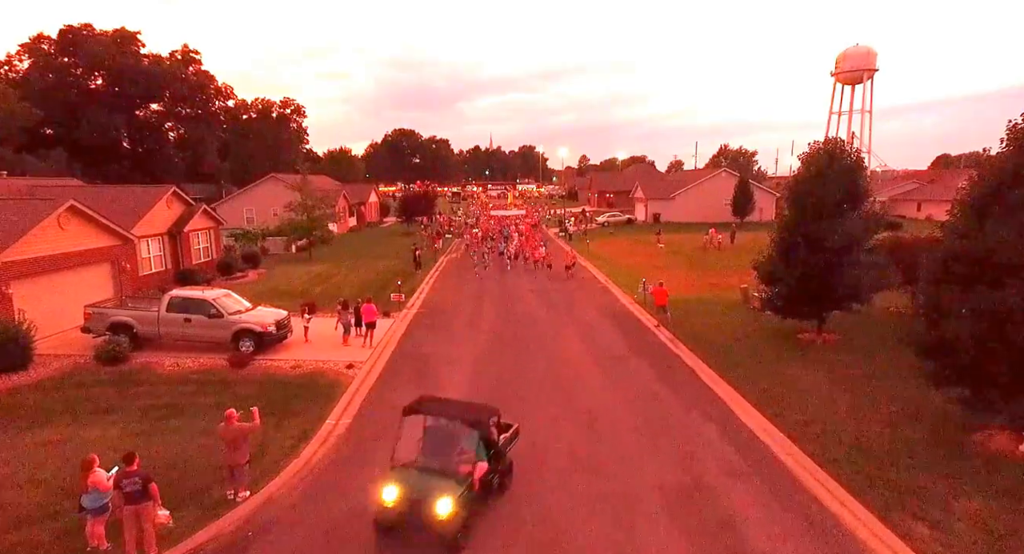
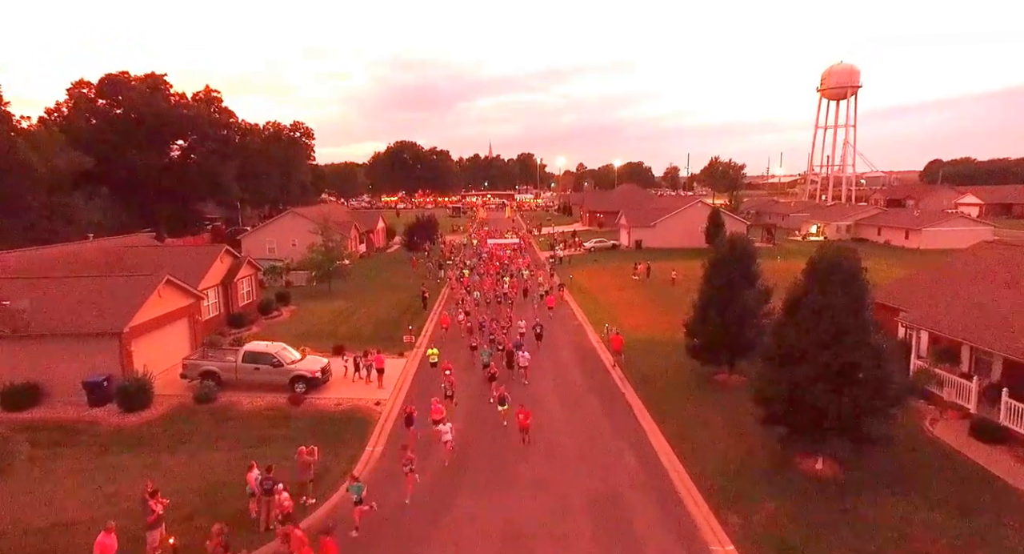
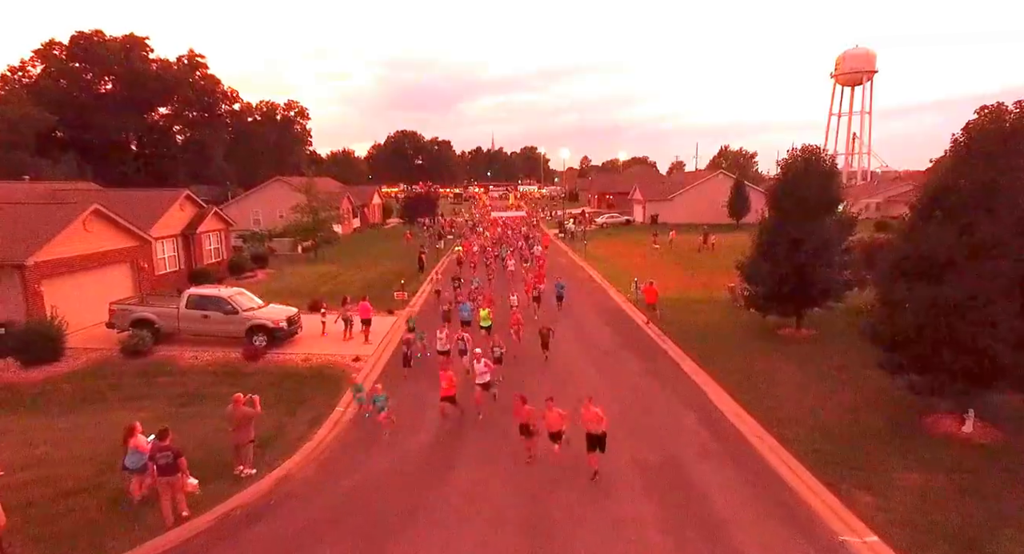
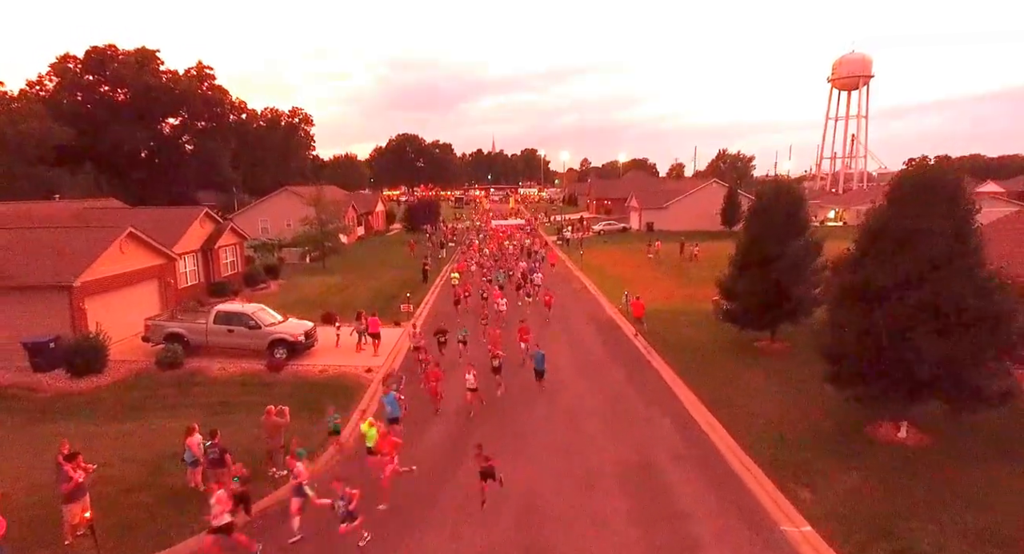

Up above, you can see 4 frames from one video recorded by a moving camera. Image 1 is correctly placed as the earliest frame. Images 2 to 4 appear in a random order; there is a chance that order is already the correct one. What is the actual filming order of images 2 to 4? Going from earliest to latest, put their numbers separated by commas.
3, 4, 2
